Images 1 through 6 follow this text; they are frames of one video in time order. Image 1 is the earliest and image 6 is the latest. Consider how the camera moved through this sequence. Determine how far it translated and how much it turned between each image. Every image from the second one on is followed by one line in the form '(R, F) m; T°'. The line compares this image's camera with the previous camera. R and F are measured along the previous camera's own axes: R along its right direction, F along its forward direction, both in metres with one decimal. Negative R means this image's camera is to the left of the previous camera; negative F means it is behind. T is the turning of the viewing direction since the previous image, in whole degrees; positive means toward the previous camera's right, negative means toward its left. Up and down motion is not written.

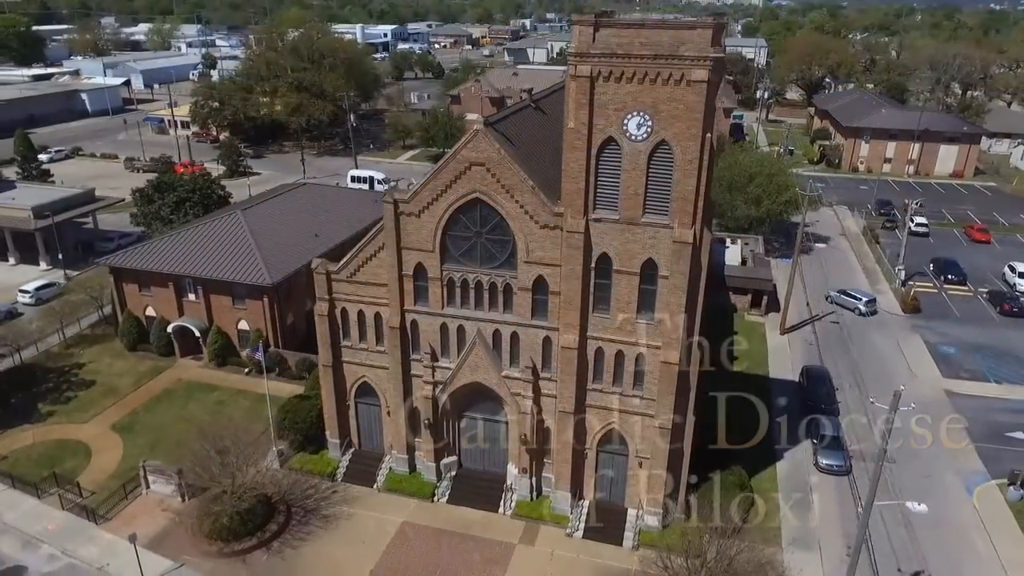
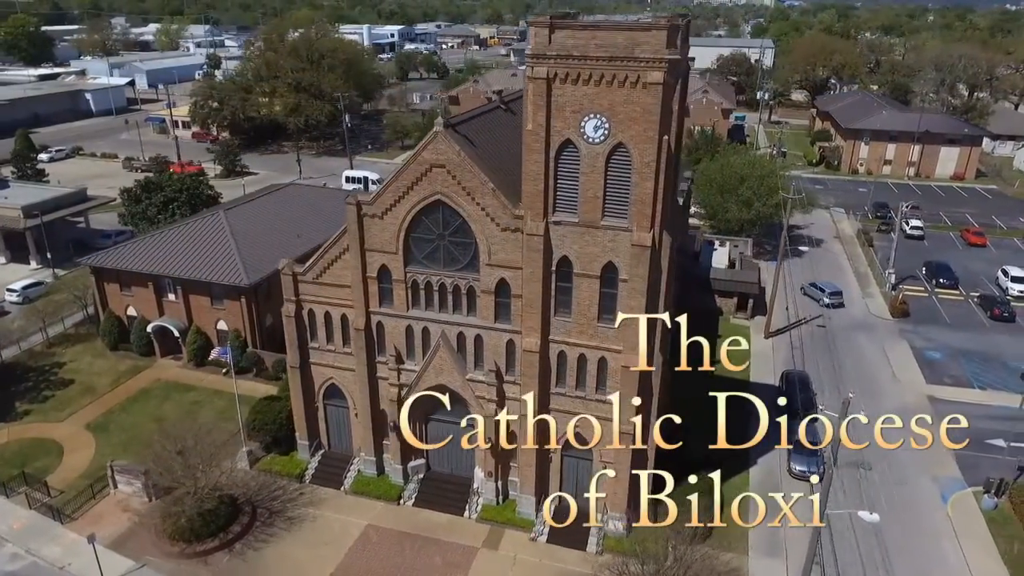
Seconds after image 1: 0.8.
(+1.7, +0.2) m; -1°
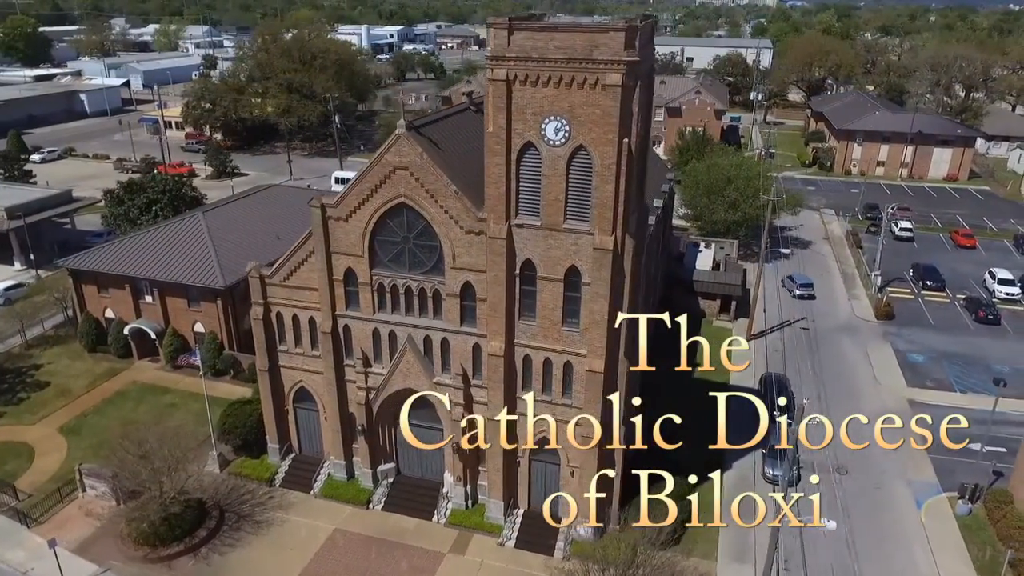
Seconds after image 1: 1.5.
(+1.3, +0.2) m; 0°
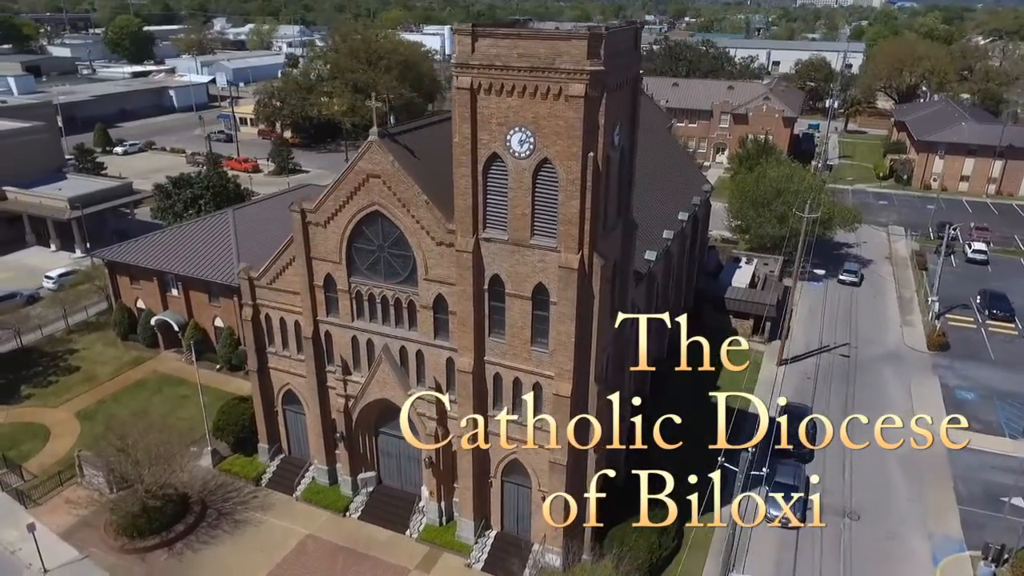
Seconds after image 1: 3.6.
(+3.6, +1.1) m; -6°
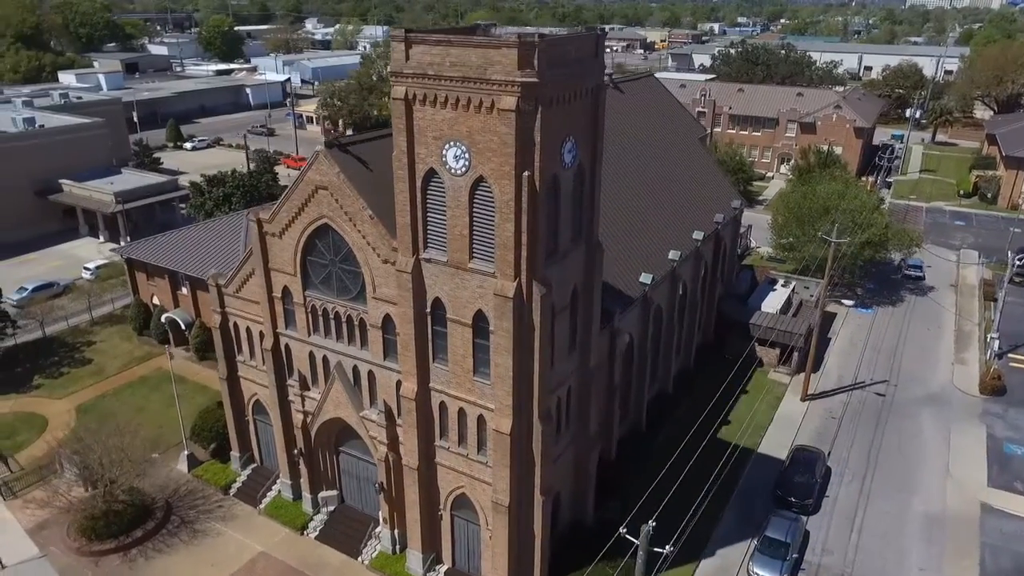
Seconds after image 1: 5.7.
(+4.1, +1.9) m; -6°
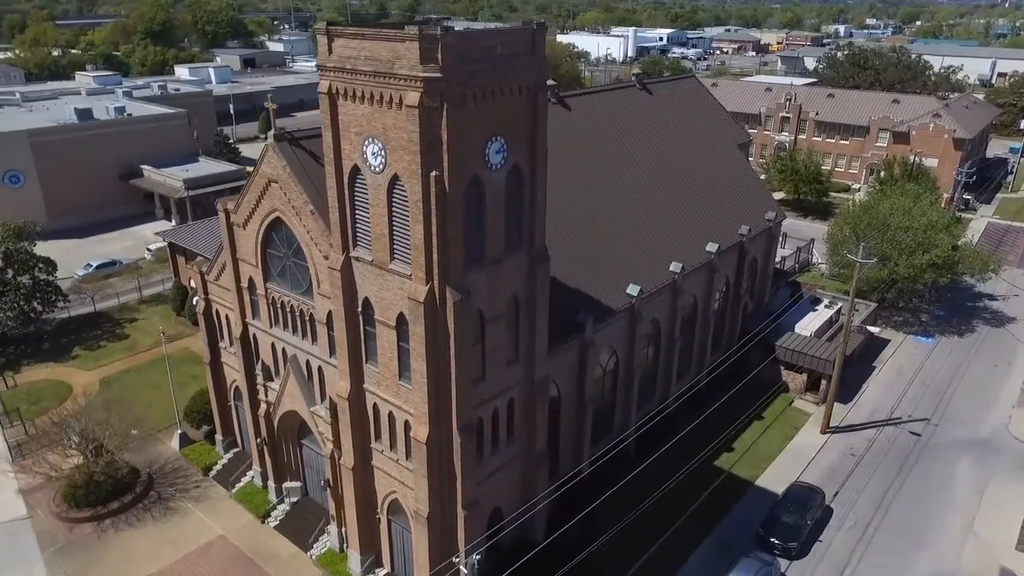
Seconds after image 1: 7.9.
(+5.0, +1.3) m; -8°
